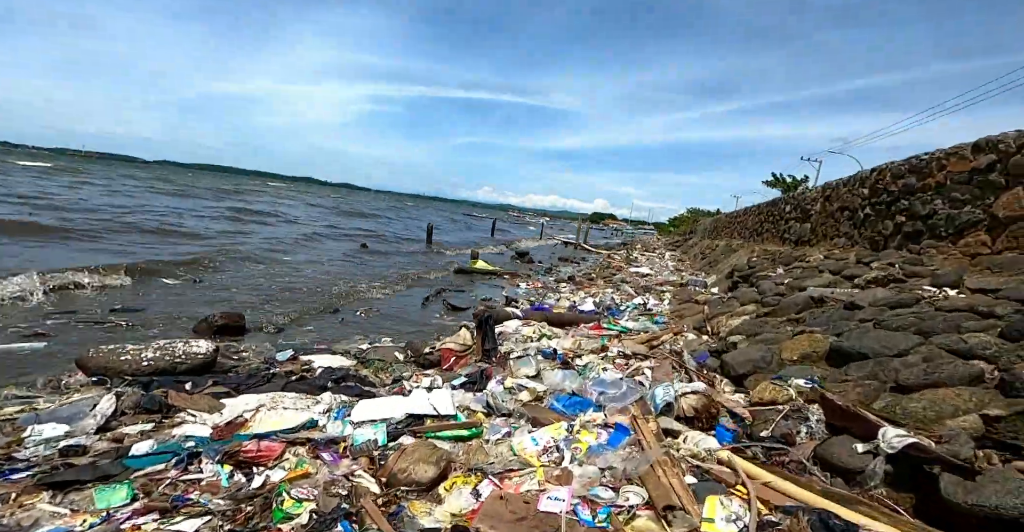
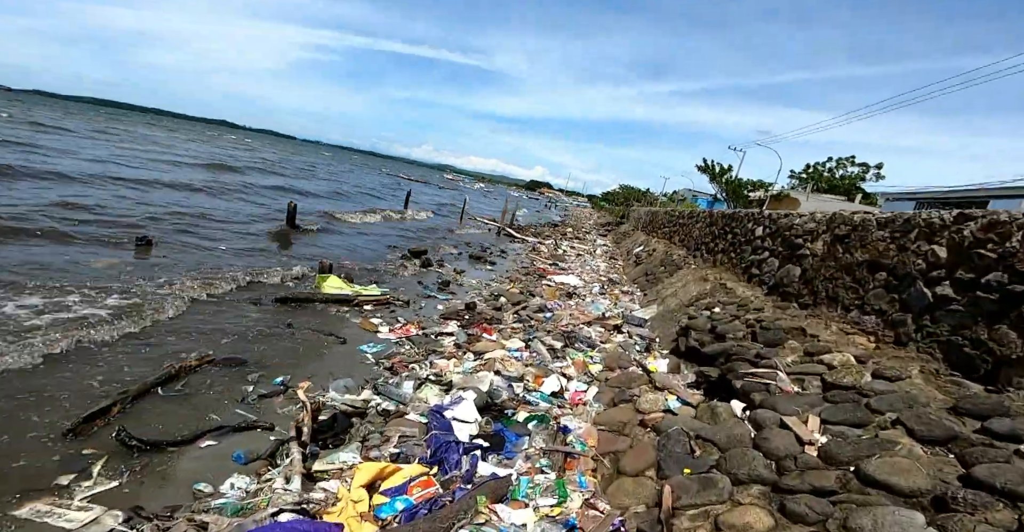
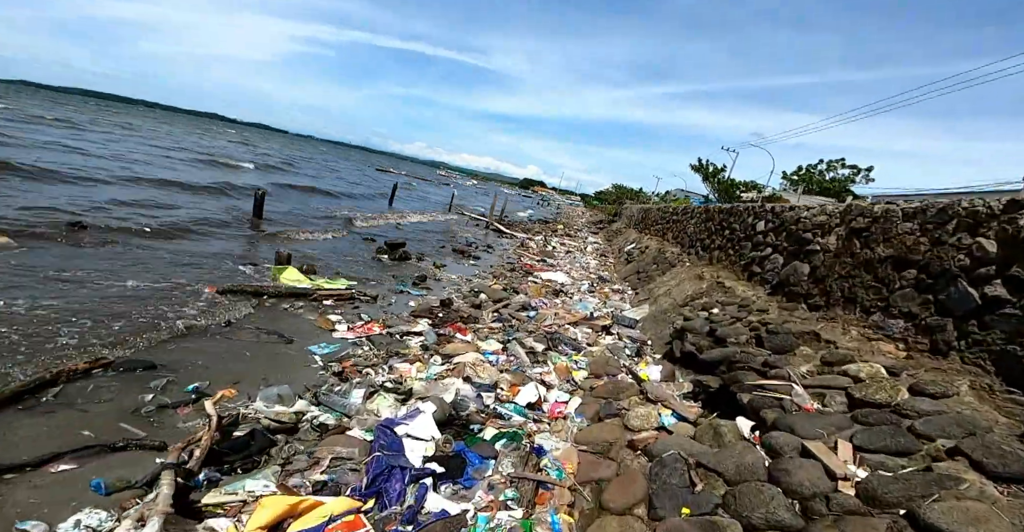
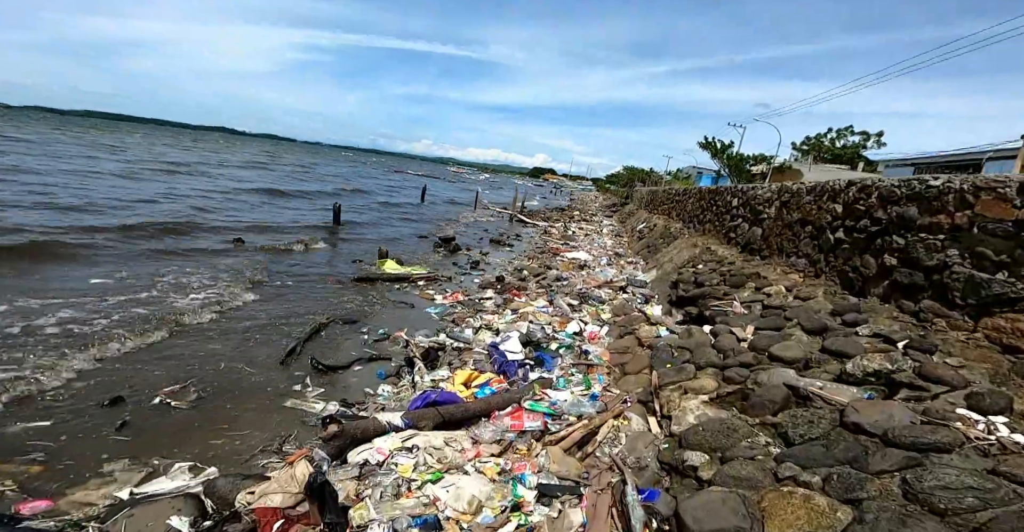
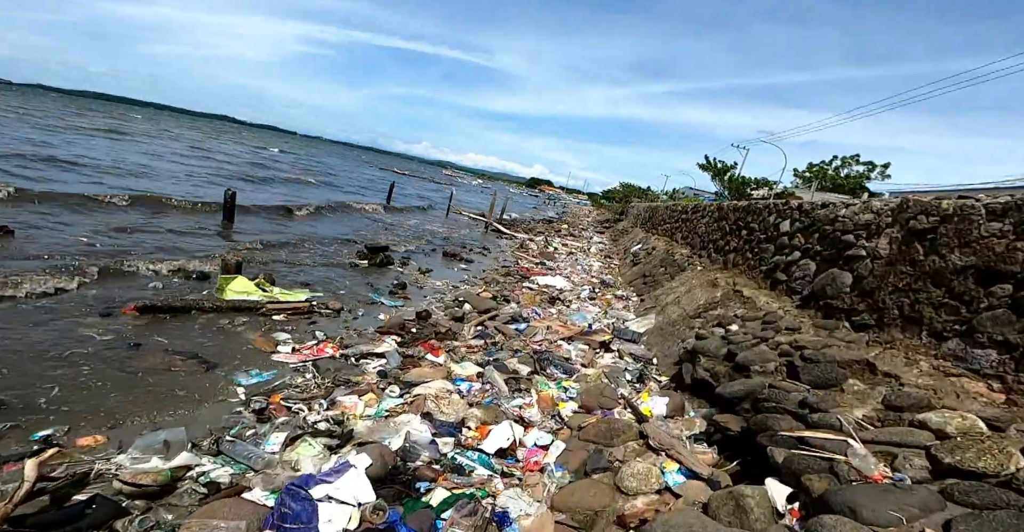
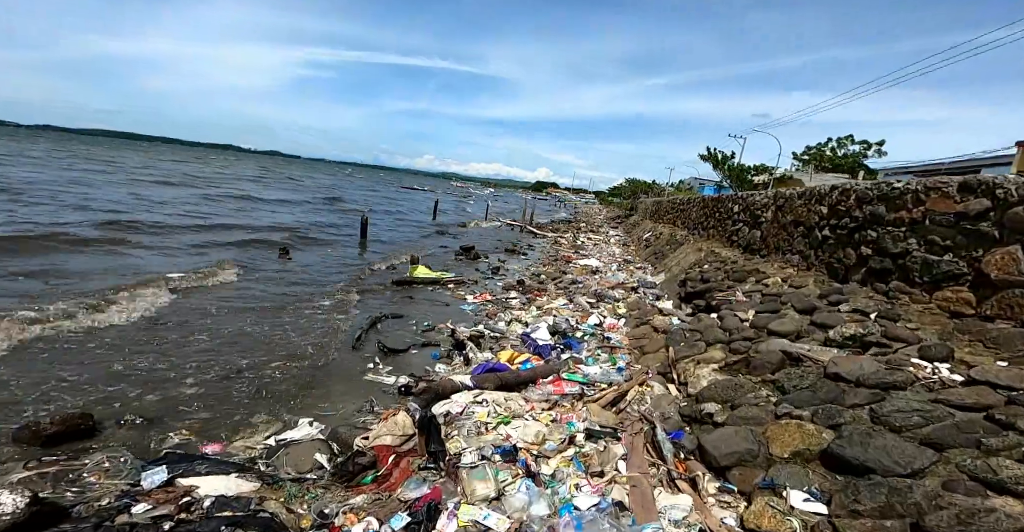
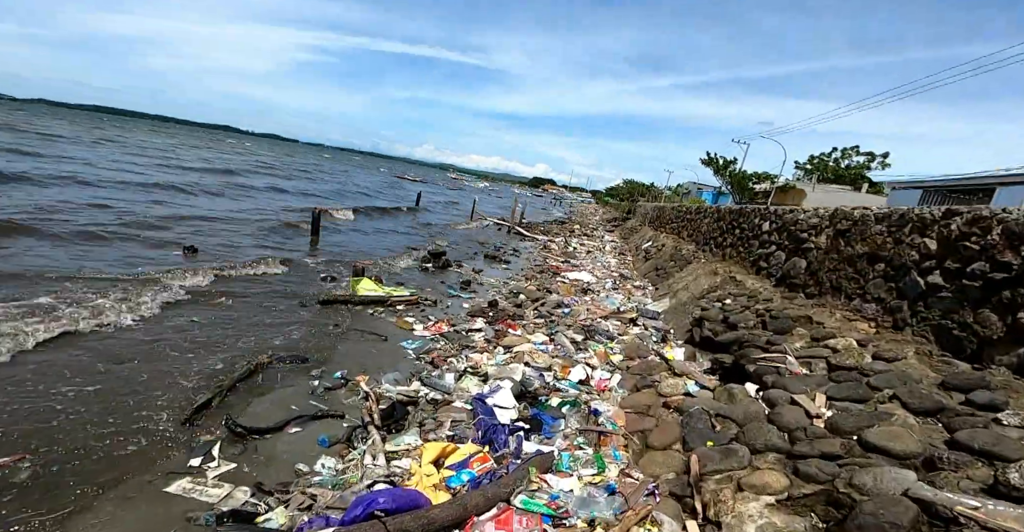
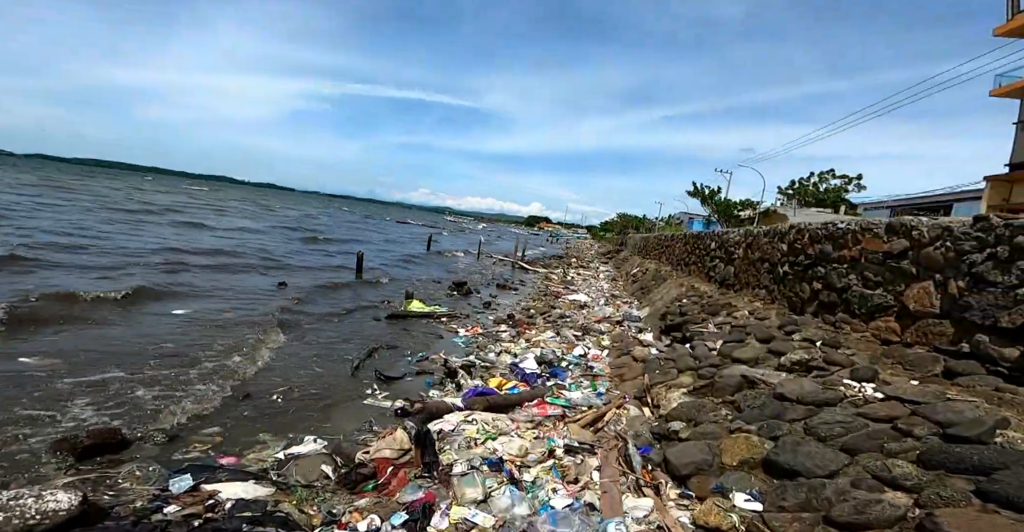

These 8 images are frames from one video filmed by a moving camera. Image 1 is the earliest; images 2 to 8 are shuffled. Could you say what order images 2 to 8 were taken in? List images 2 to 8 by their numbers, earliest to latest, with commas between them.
8, 6, 4, 7, 2, 3, 5
